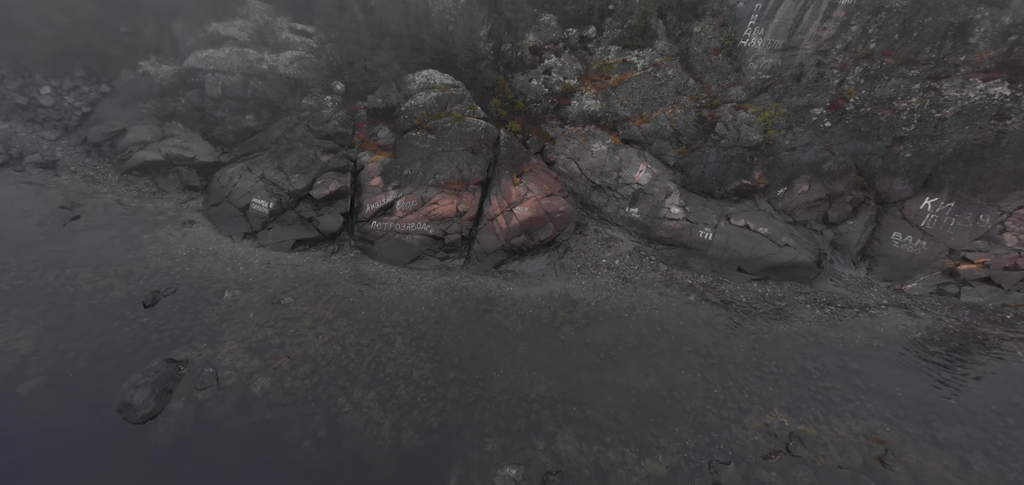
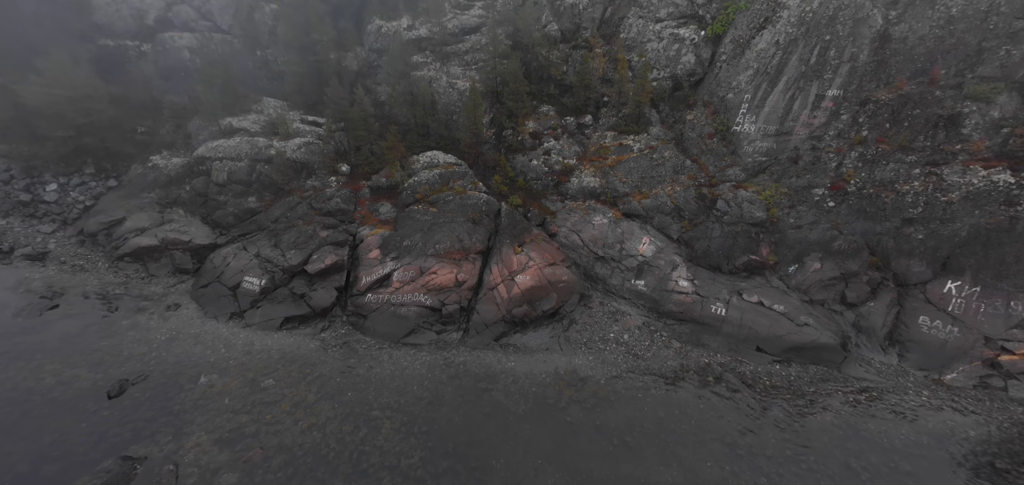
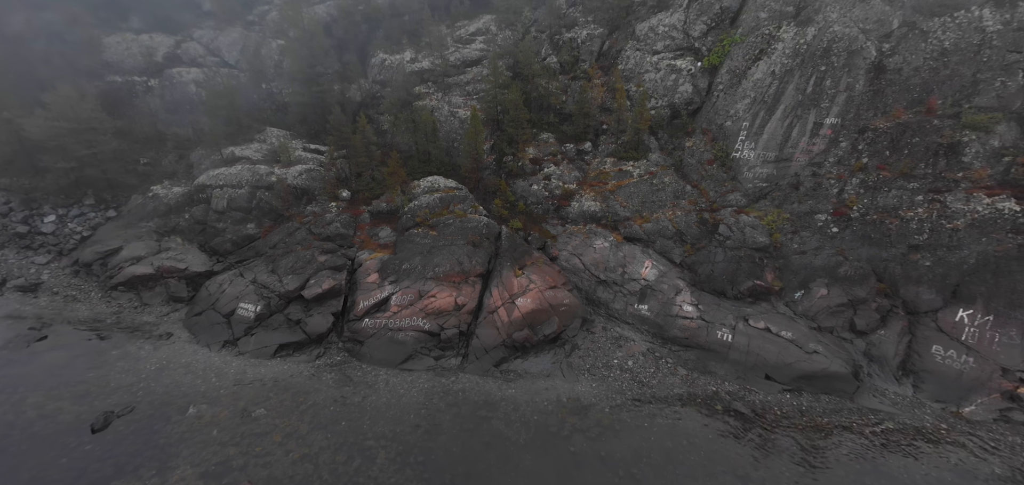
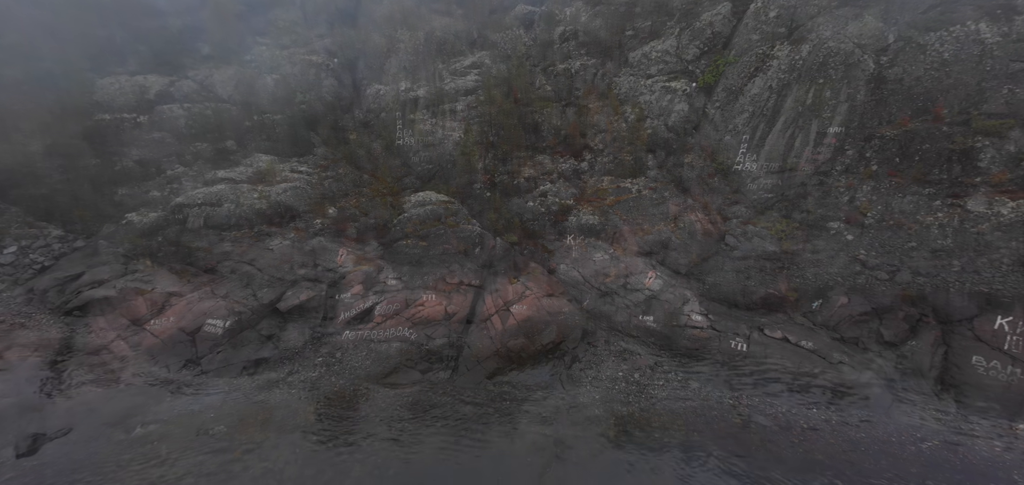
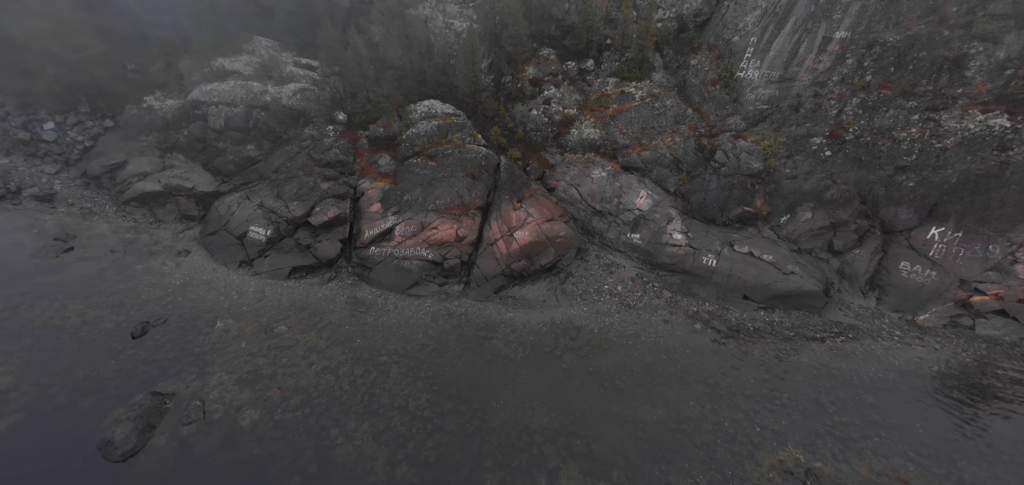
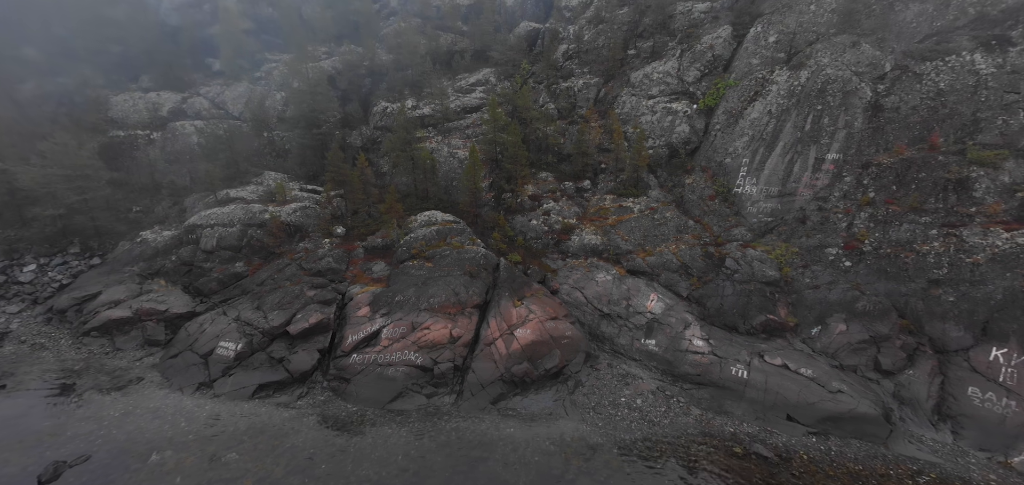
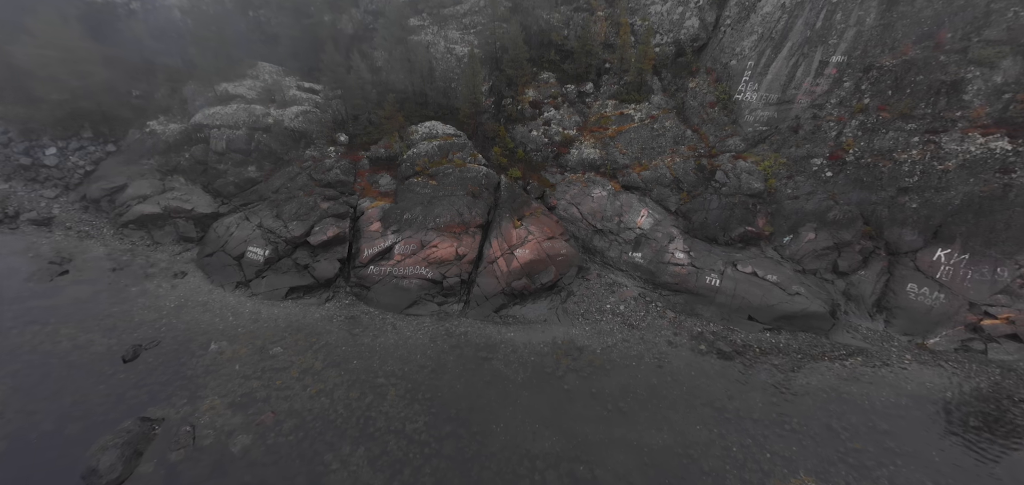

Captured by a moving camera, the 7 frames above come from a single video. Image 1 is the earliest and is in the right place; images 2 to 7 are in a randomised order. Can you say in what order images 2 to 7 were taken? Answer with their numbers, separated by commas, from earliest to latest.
5, 7, 2, 3, 6, 4
